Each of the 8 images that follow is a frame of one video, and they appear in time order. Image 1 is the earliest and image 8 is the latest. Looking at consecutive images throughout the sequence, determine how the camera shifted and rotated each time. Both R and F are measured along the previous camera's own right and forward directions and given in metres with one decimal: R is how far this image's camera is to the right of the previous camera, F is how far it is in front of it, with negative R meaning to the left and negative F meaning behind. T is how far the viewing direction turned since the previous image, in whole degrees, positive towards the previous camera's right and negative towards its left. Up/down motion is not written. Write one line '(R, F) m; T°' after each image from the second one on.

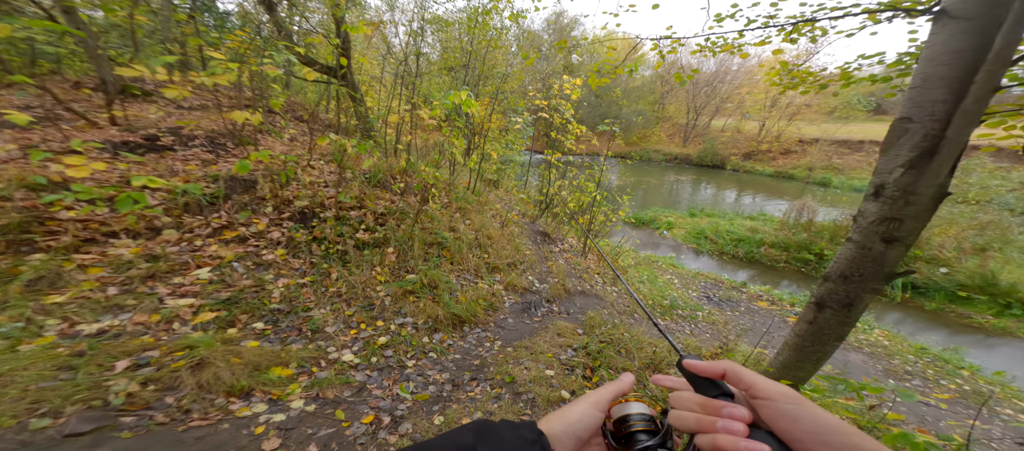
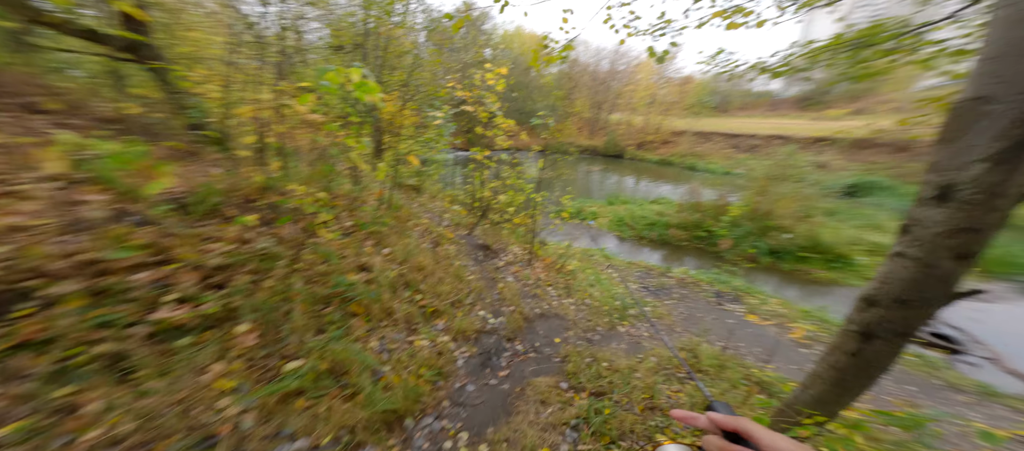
(-0.2, +0.9) m; +14°
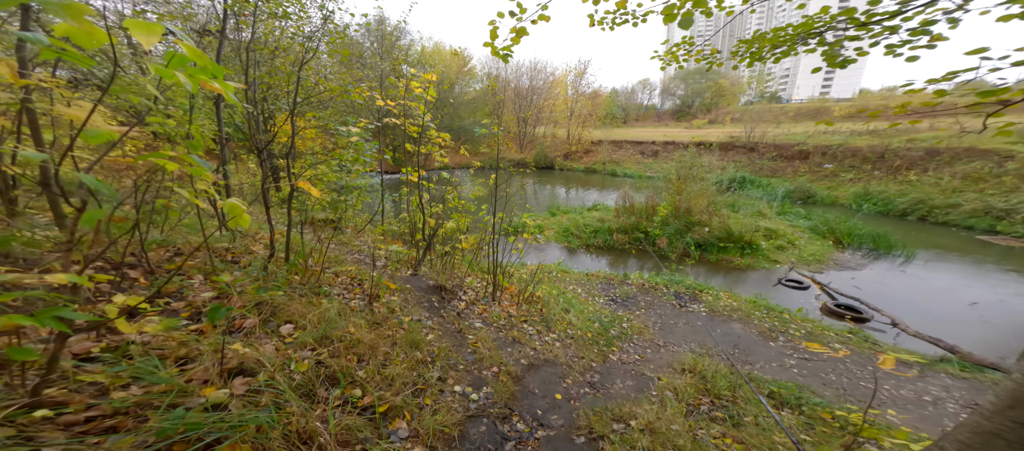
(-0.3, +0.9) m; +12°
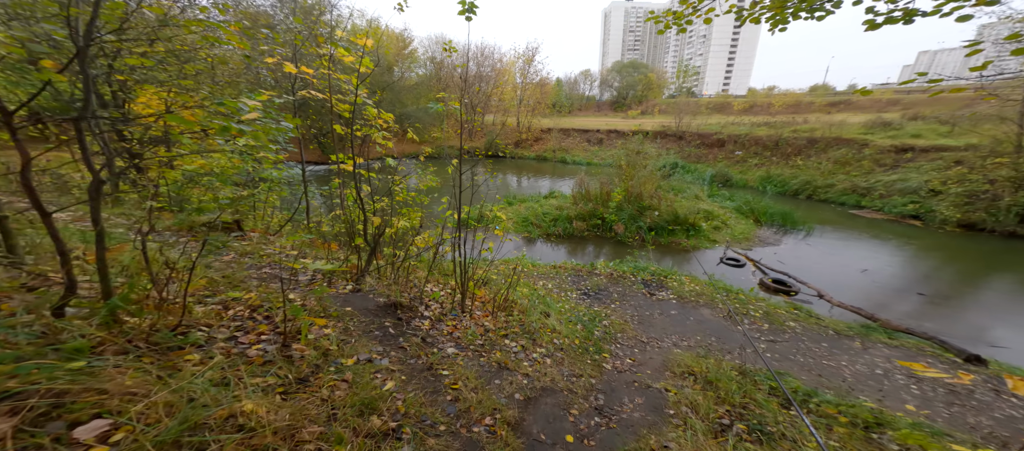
(-0.3, +0.7) m; +9°
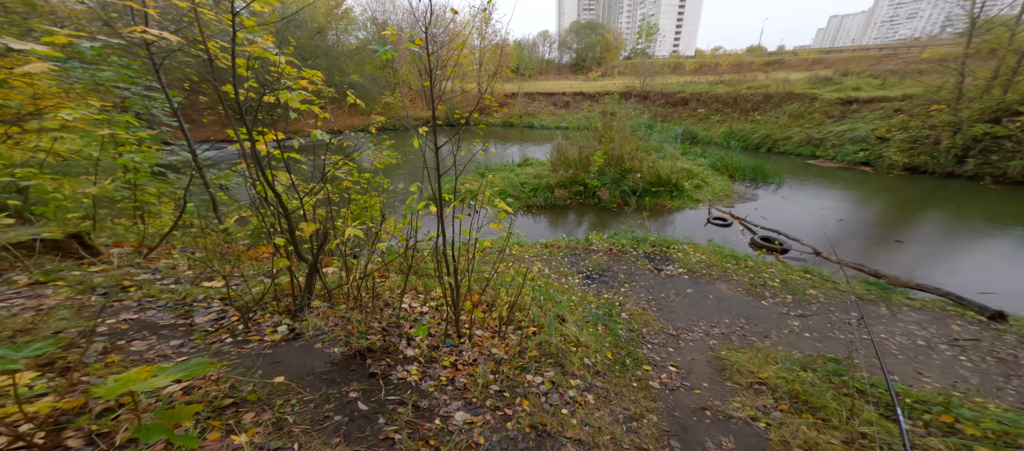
(-0.3, +1.0) m; +5°
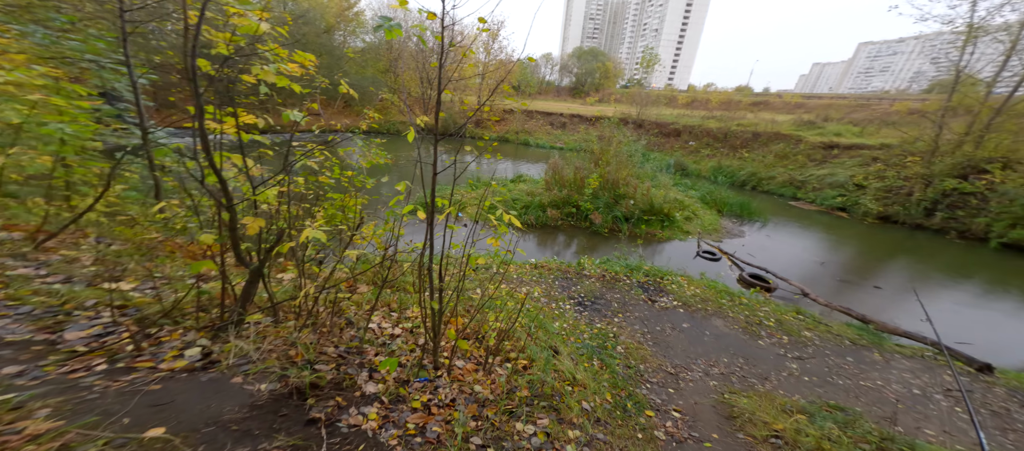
(-0.1, +0.3) m; +3°
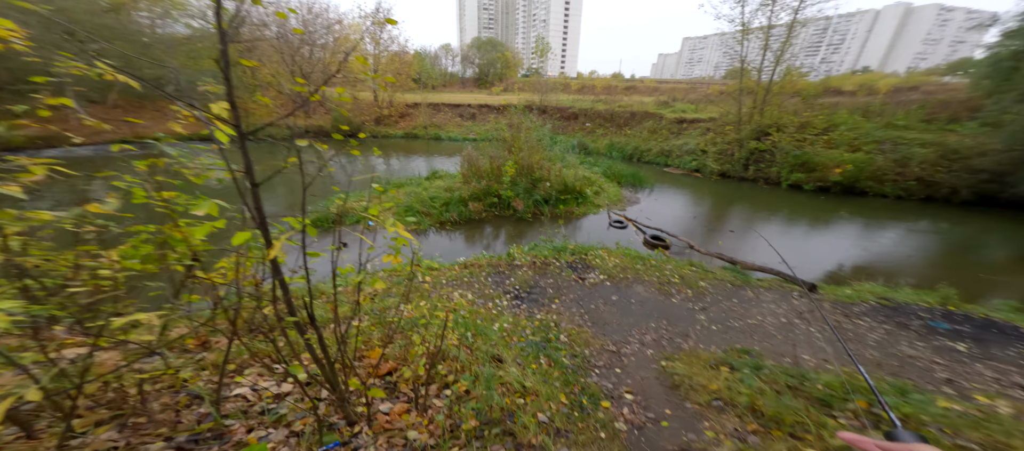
(0.0, +0.4) m; +13°
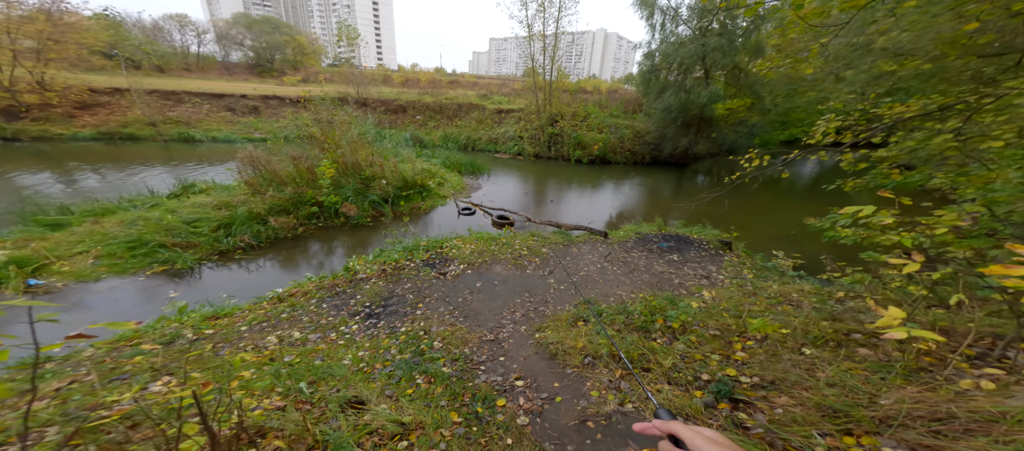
(0.0, +0.4) m; +26°
